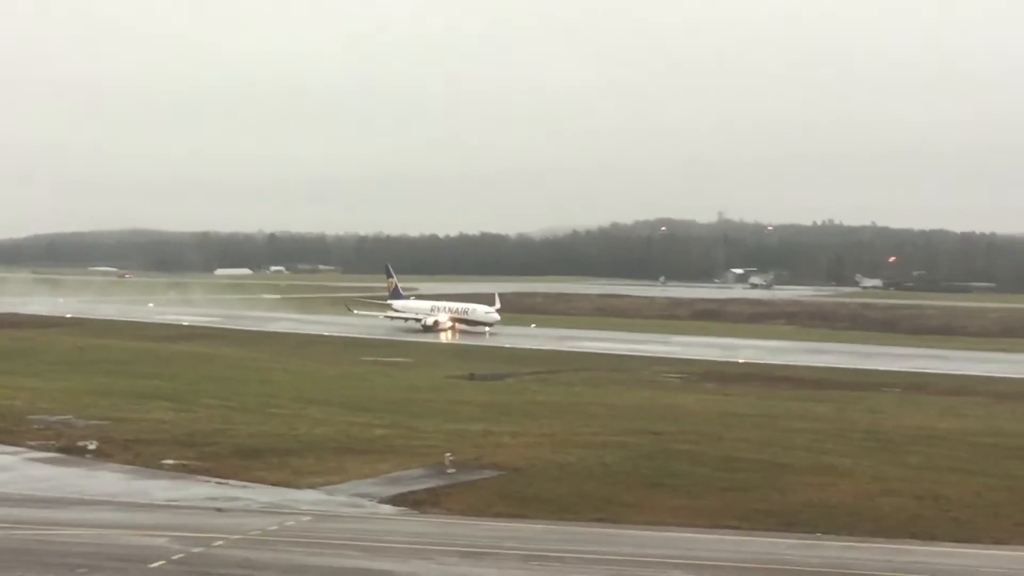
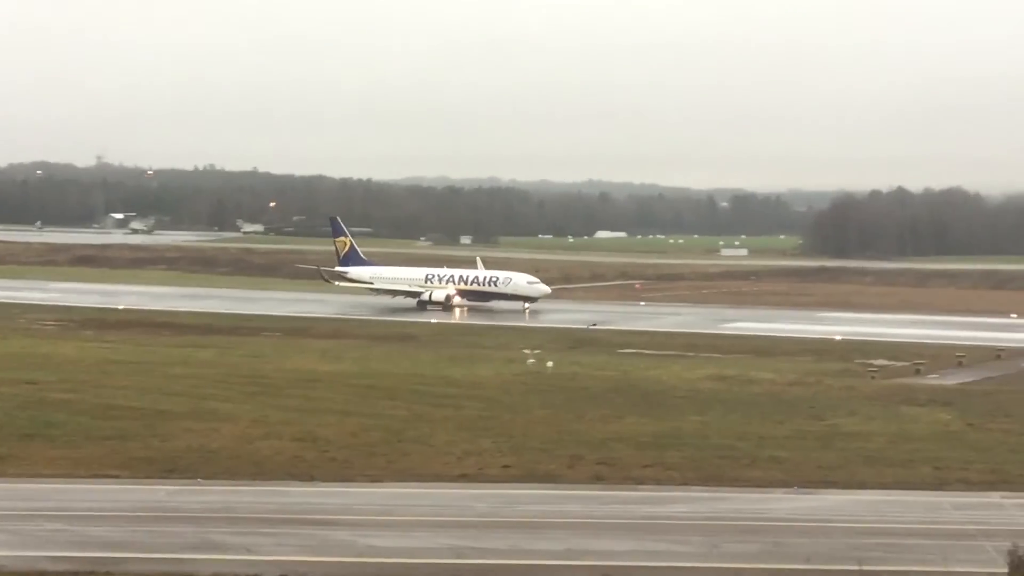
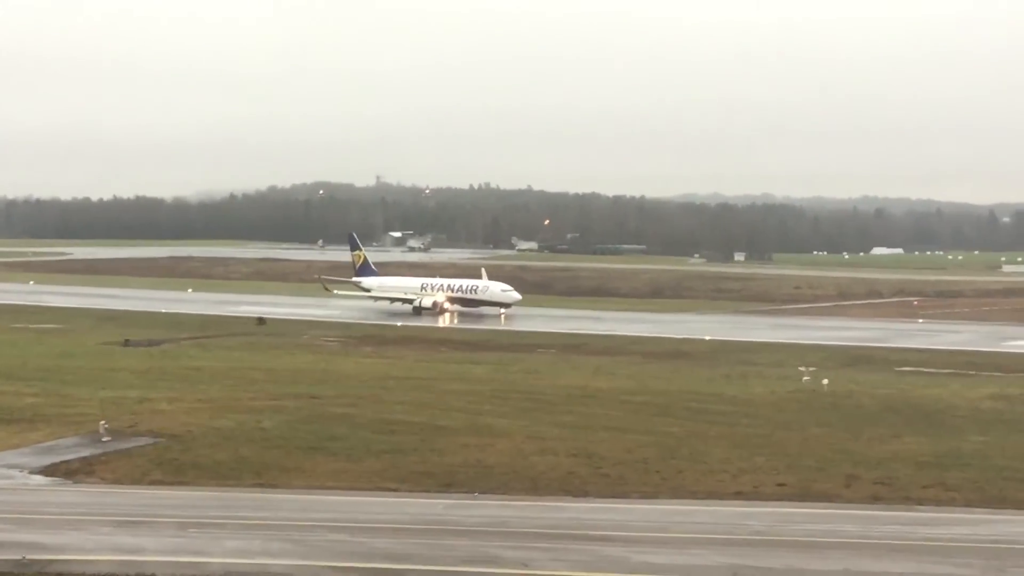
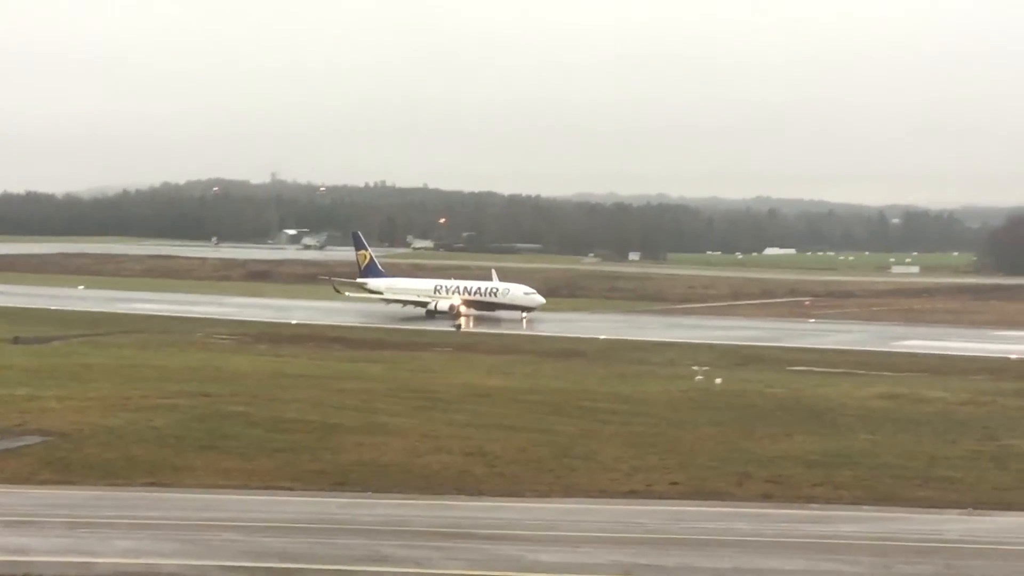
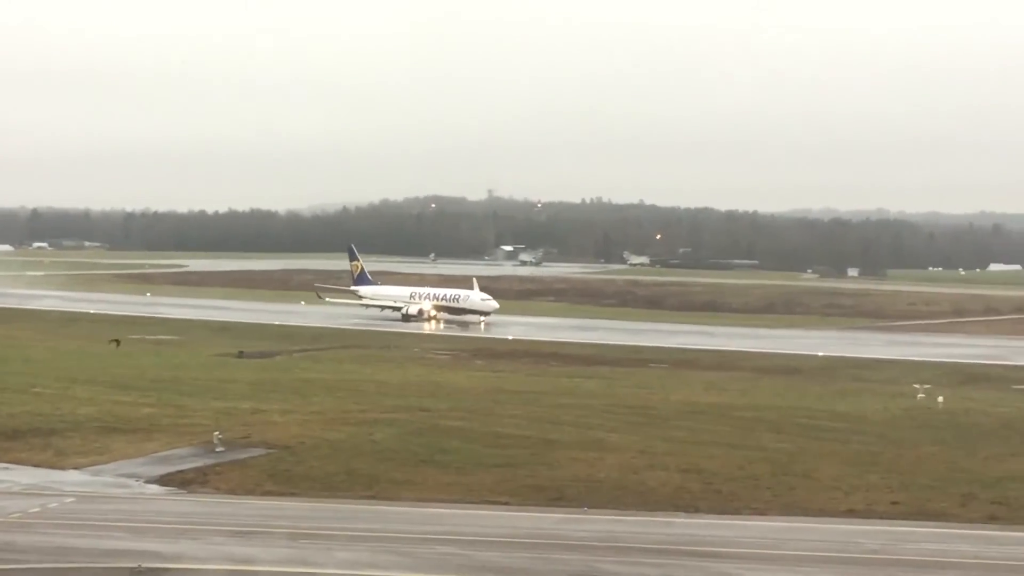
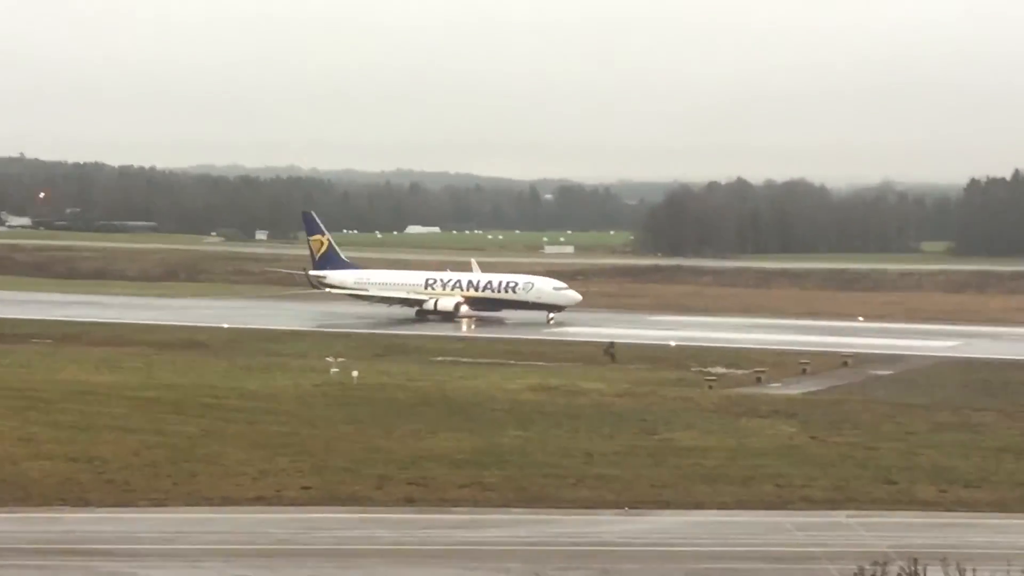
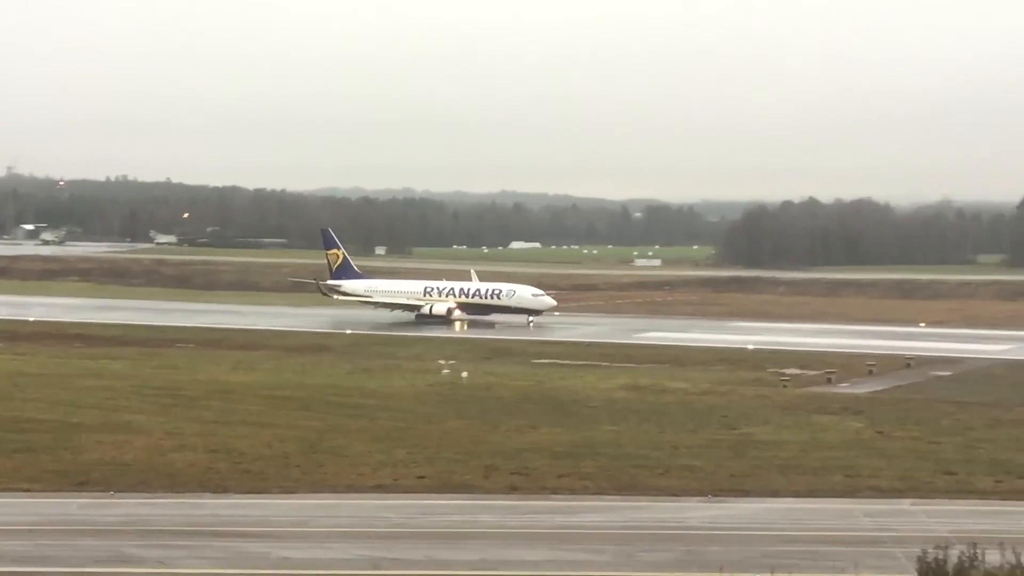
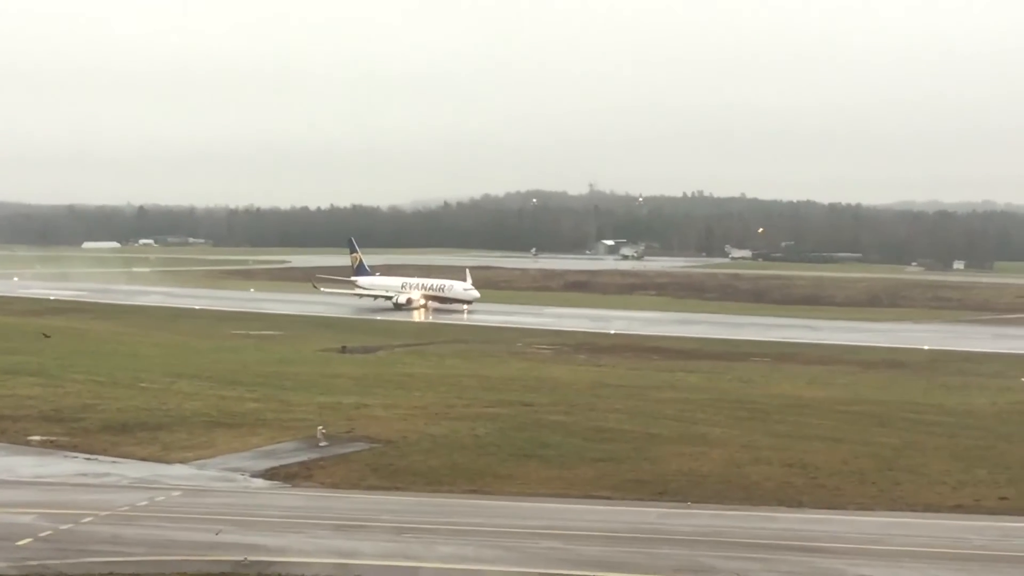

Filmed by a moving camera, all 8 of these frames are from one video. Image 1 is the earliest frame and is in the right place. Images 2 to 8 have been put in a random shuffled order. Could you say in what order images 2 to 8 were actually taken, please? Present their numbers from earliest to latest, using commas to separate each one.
8, 5, 3, 4, 2, 7, 6
